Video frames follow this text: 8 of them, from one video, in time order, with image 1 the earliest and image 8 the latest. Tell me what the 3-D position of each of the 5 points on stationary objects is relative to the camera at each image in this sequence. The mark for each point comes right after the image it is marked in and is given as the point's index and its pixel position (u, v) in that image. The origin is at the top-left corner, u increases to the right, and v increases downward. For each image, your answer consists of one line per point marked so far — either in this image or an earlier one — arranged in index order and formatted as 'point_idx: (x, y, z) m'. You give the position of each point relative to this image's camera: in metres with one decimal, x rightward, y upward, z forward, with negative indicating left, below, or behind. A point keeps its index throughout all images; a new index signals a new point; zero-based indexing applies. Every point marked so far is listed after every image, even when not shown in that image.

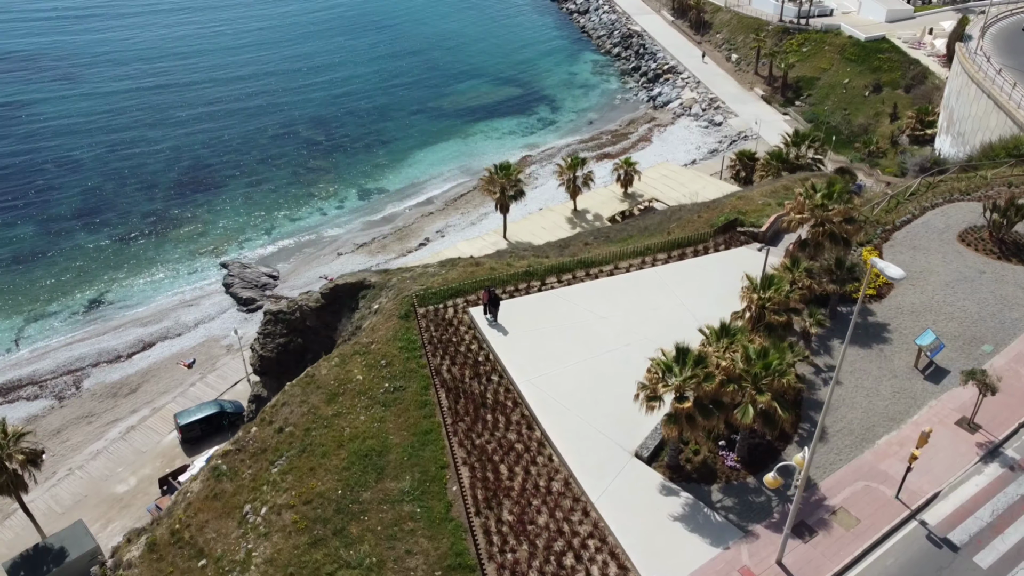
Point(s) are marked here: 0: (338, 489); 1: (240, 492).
0: (-4.0, -4.6, +18.5) m
1: (-6.6, -4.8, +18.9) m
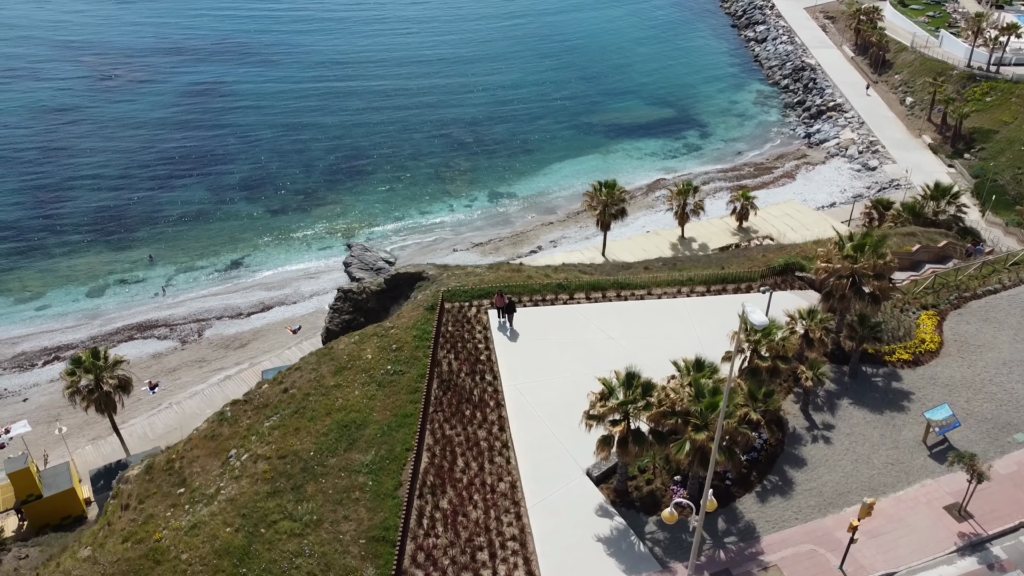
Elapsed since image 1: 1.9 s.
0: (-5.1, -4.0, +20.1) m
1: (-7.5, -3.9, +21.1) m
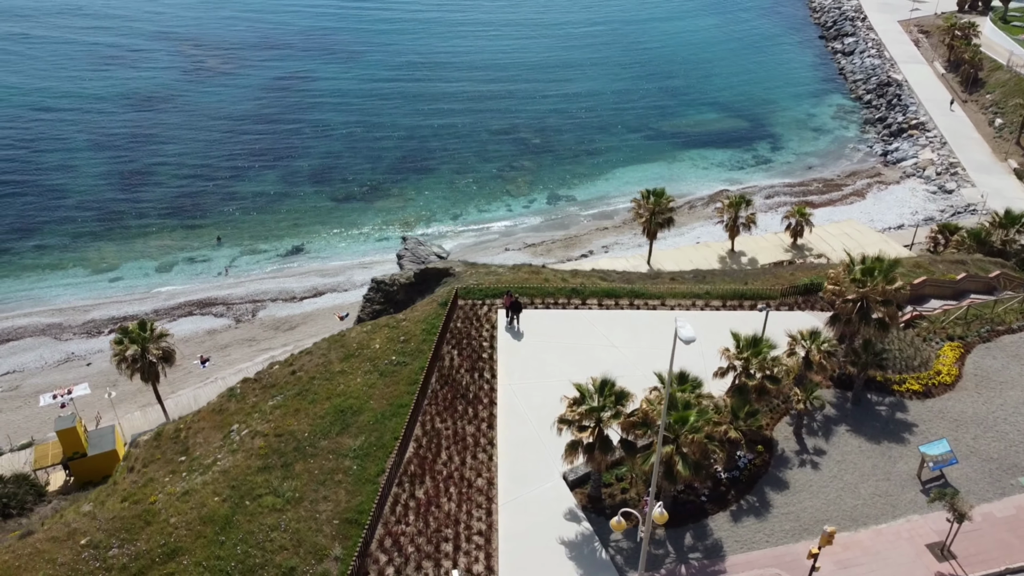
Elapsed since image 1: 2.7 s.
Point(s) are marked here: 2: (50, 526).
0: (-5.4, -3.7, +21.0) m
1: (-7.7, -3.5, +22.2) m
2: (-11.2, -5.7, +19.2) m
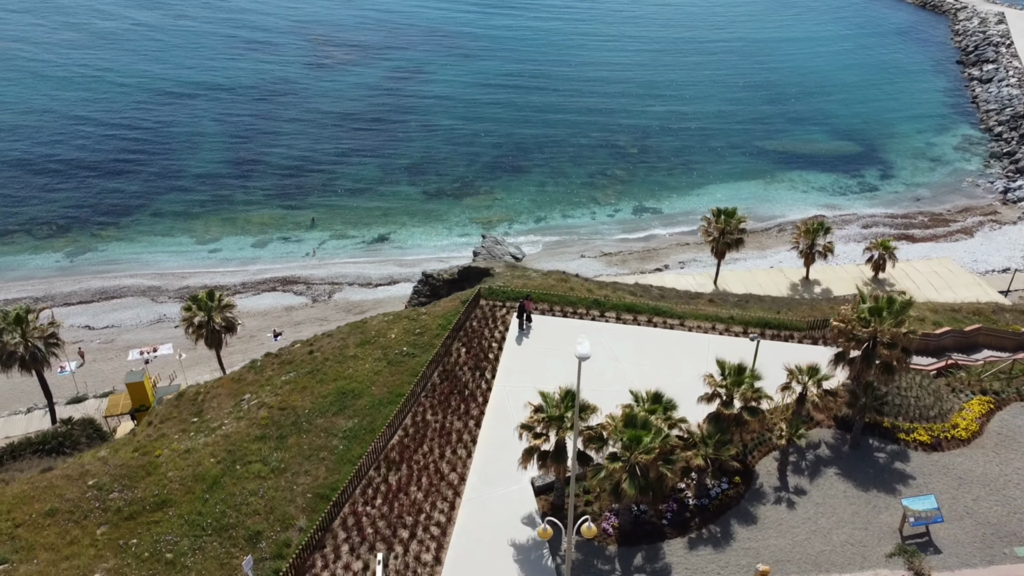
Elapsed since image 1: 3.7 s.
0: (-5.7, -3.3, +22.3) m
1: (-7.8, -2.8, +23.8) m
2: (-11.9, -4.7, +21.3) m
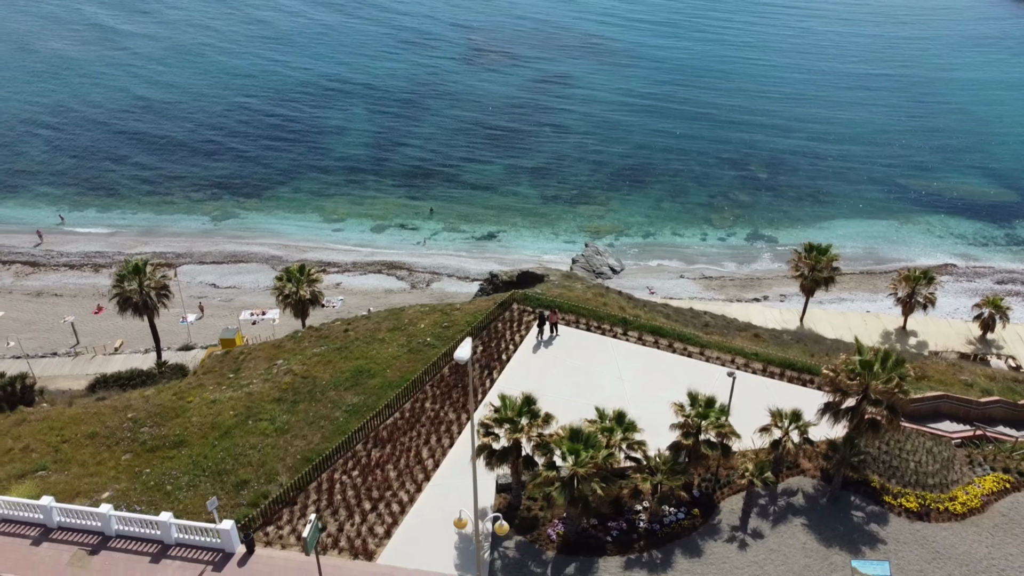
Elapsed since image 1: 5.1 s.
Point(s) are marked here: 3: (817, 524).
0: (-5.7, -2.8, +24.3) m
1: (-7.3, -2.1, +26.2) m
2: (-12.0, -3.4, +24.5) m
3: (+7.3, -5.7, +19.1) m
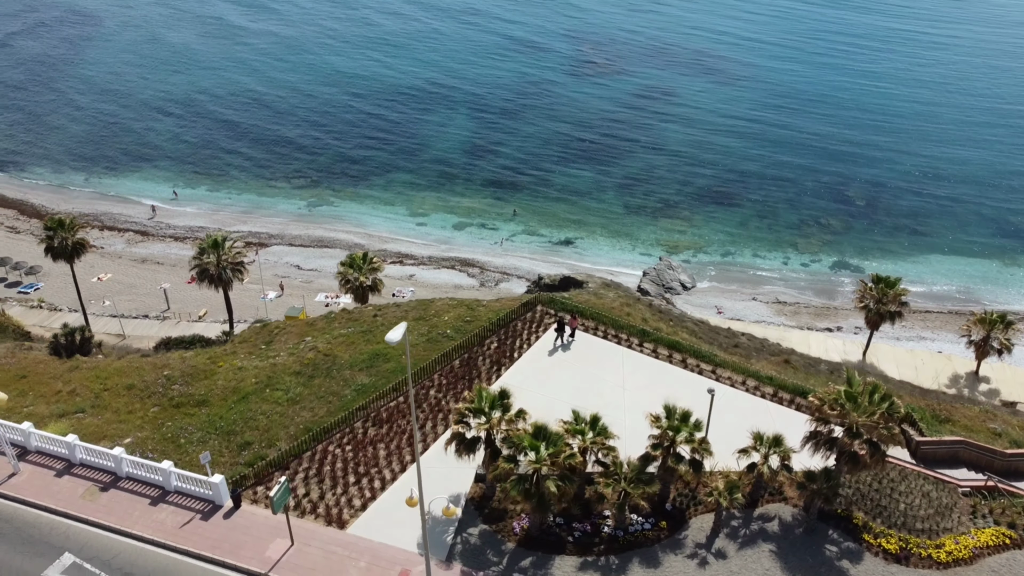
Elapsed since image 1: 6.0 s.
0: (-5.4, -2.3, +25.7) m
1: (-6.7, -1.4, +27.8) m
2: (-11.7, -2.3, +26.8) m
3: (+6.4, -6.2, +18.8) m
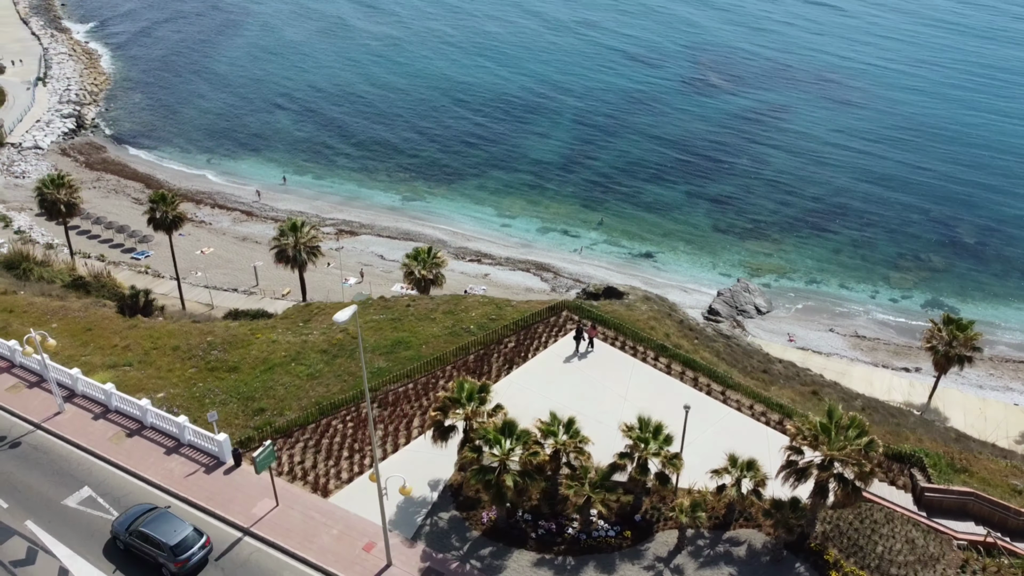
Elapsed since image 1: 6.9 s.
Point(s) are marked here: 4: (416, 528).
0: (-4.9, -1.8, +27.2) m
1: (-5.8, -0.9, +29.5) m
2: (-10.9, -1.3, +29.2) m
3: (+5.4, -6.7, +18.6) m
4: (-2.4, -5.9, +19.8) m
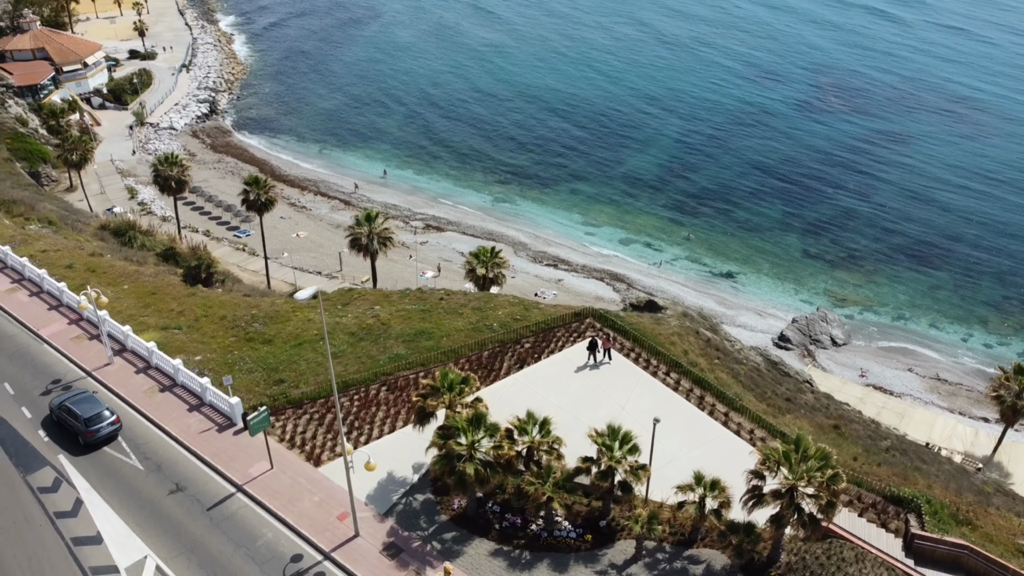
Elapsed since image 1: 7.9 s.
0: (-4.2, -1.5, +28.6) m
1: (-4.6, -0.5, +31.0) m
2: (-9.8, -0.5, +31.4) m
3: (+4.2, -7.2, +18.6) m
4: (-3.2, -5.7, +20.9) m
